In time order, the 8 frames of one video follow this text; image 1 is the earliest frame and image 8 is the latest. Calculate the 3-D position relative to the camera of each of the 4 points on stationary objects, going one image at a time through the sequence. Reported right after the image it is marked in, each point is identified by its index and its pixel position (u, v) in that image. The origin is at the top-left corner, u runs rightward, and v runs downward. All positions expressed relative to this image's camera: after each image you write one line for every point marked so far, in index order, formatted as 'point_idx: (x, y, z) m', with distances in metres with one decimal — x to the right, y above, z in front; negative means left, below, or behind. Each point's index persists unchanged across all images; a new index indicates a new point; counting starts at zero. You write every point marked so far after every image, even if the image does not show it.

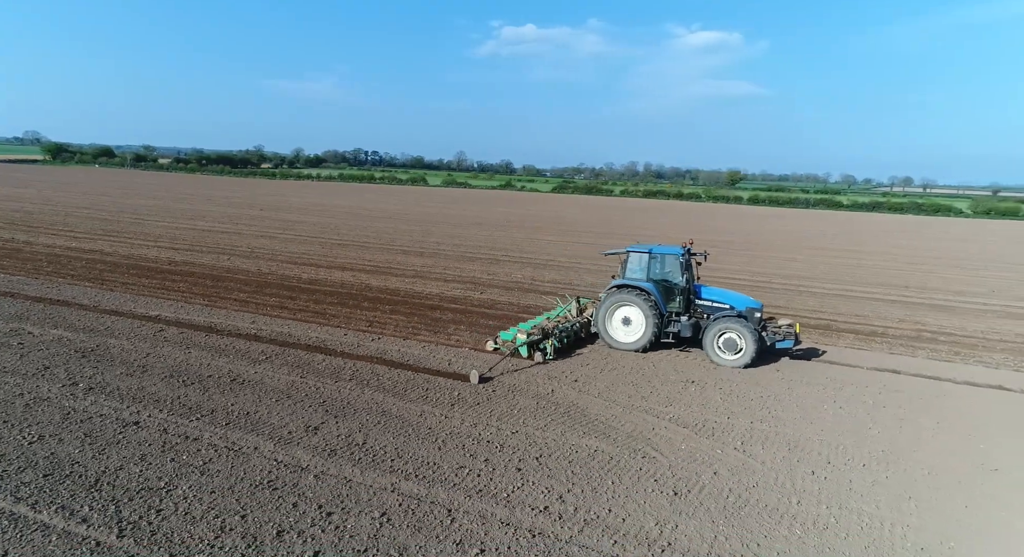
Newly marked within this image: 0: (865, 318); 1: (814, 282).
0: (+6.0, -0.7, +10.3) m
1: (+7.3, -0.1, +14.7) m
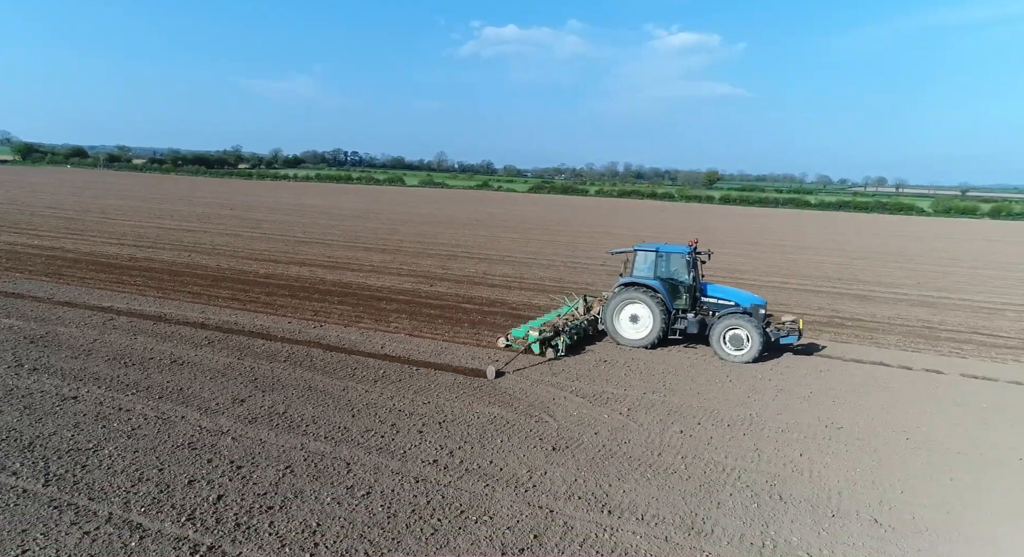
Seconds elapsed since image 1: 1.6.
0: (+5.0, -0.5, +11.0) m
1: (+6.2, +0.1, +15.5) m
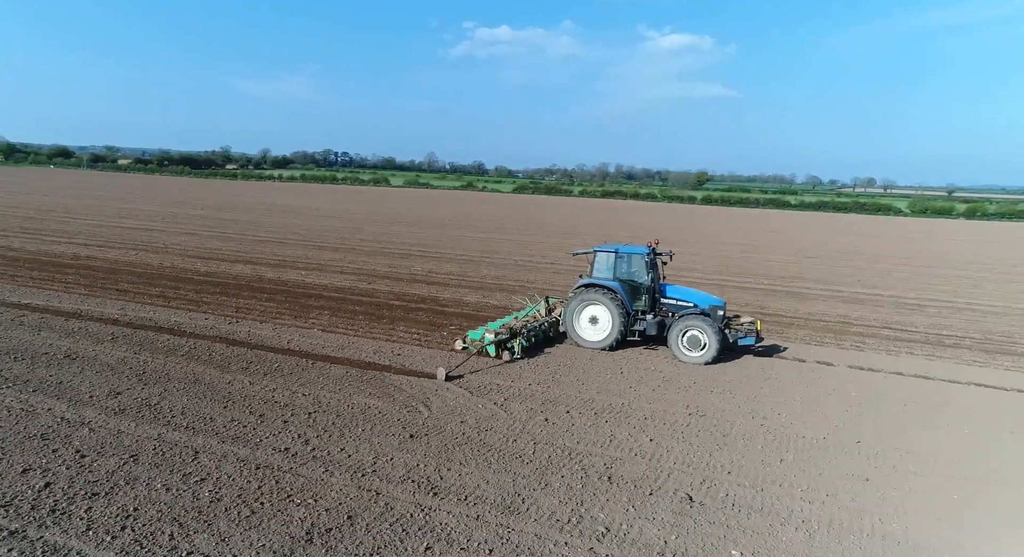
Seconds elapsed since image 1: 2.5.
0: (+3.8, -0.4, +11.2) m
1: (+4.9, +0.1, +15.7) m
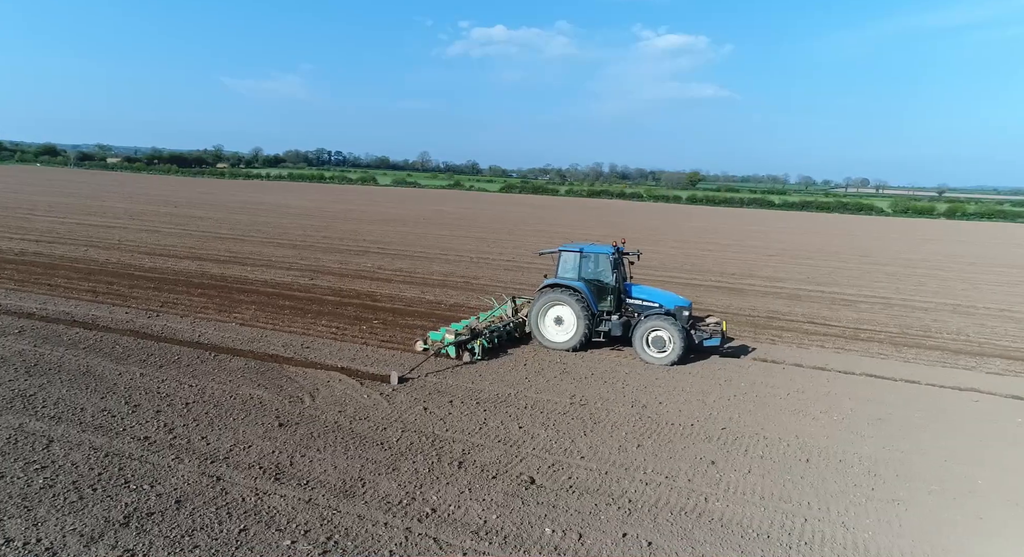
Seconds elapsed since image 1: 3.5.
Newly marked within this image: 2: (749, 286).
0: (+2.7, -0.4, +11.3) m
1: (+3.7, +0.2, +15.8) m
2: (+5.1, -0.1, +13.3) m
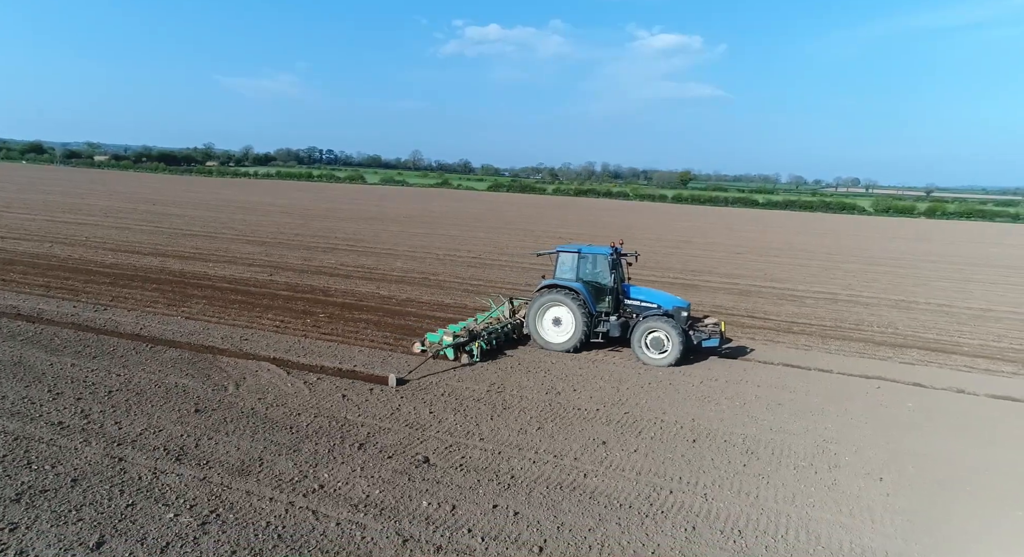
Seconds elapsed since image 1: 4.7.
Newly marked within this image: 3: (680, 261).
0: (+1.8, -0.3, +11.6) m
1: (+2.8, +0.3, +16.0) m
2: (+4.3, -0.1, +13.5) m
3: (+5.0, +0.3, +16.6) m
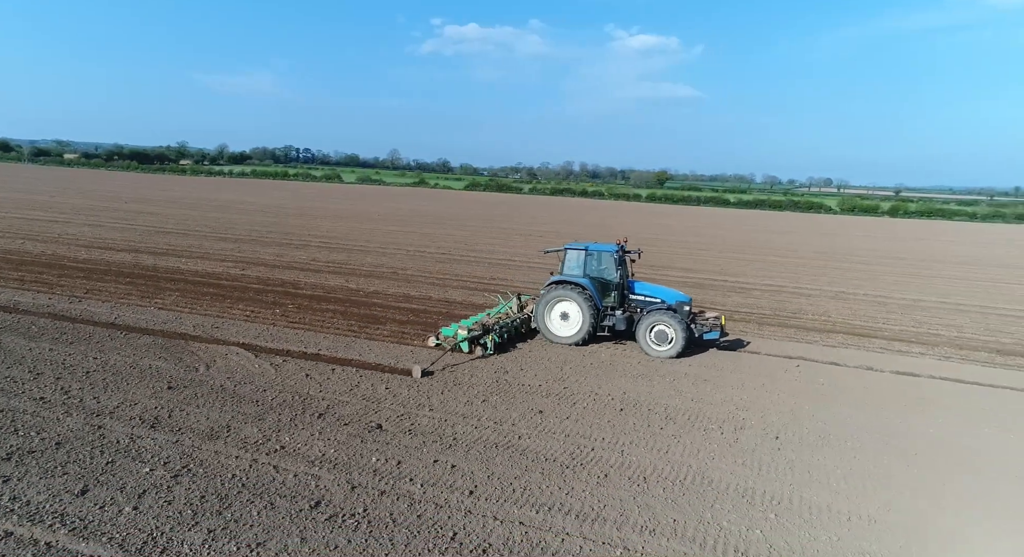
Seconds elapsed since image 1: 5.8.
0: (+3.6, -0.5, +10.7) m
1: (+4.4, +0.1, +15.2) m
2: (+6.0, -0.2, +12.8) m
3: (+6.5, +0.2, +15.9) m
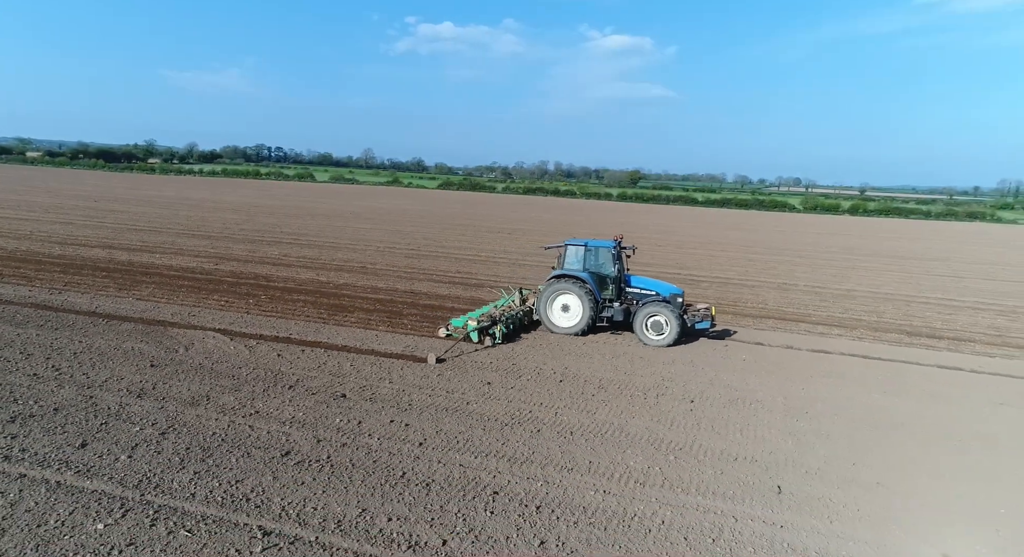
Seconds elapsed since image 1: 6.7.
0: (+2.6, -0.2, +12.3) m
1: (+3.2, +0.4, +16.8) m
2: (+4.9, +0.1, +14.4) m
3: (+5.3, +0.5, +17.5) m
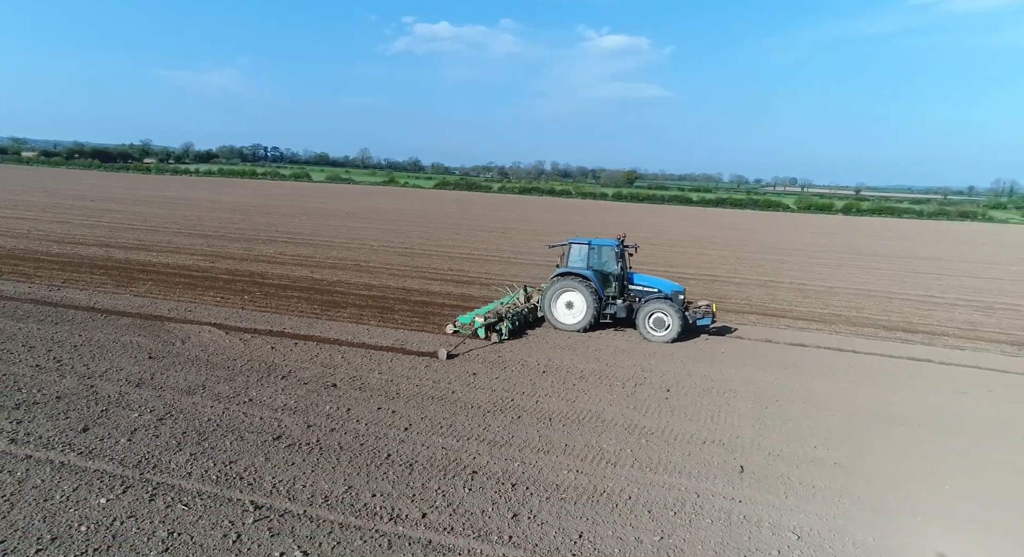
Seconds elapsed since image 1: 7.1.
0: (+3.7, -0.3, +12.6) m
1: (+4.3, +0.3, +17.1) m
2: (+5.9, -0.1, +14.8) m
3: (+6.4, +0.4, +17.9) m
